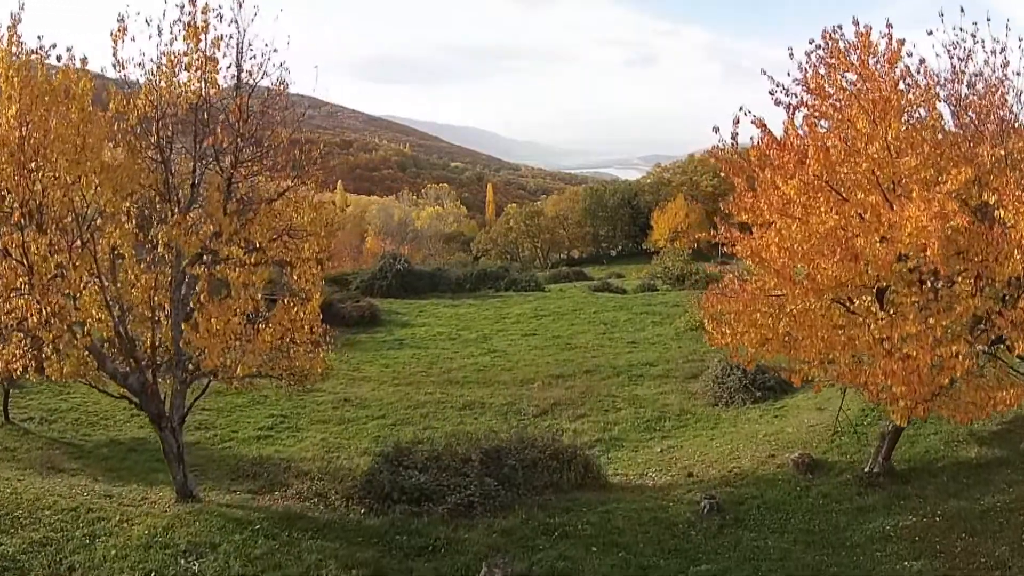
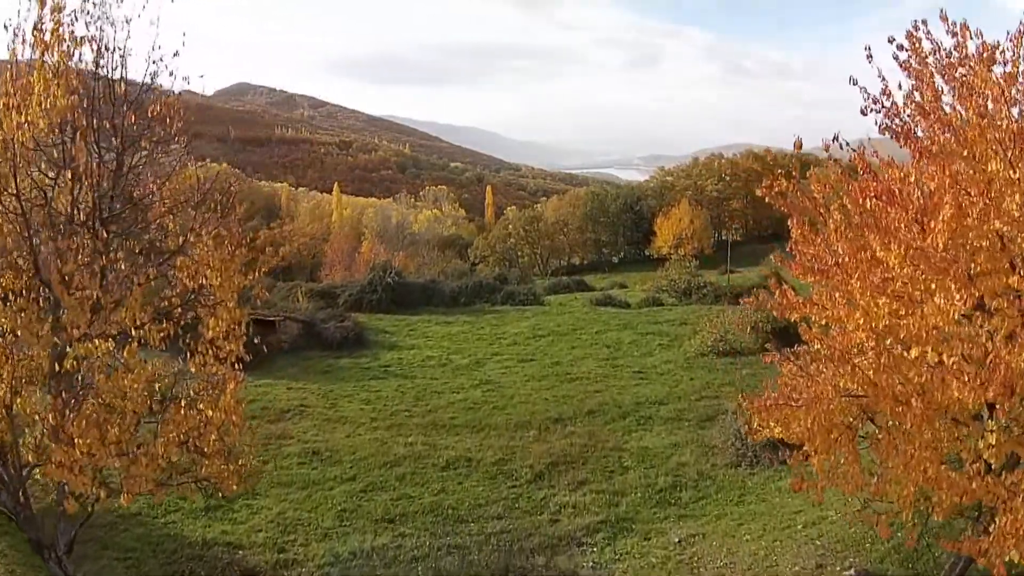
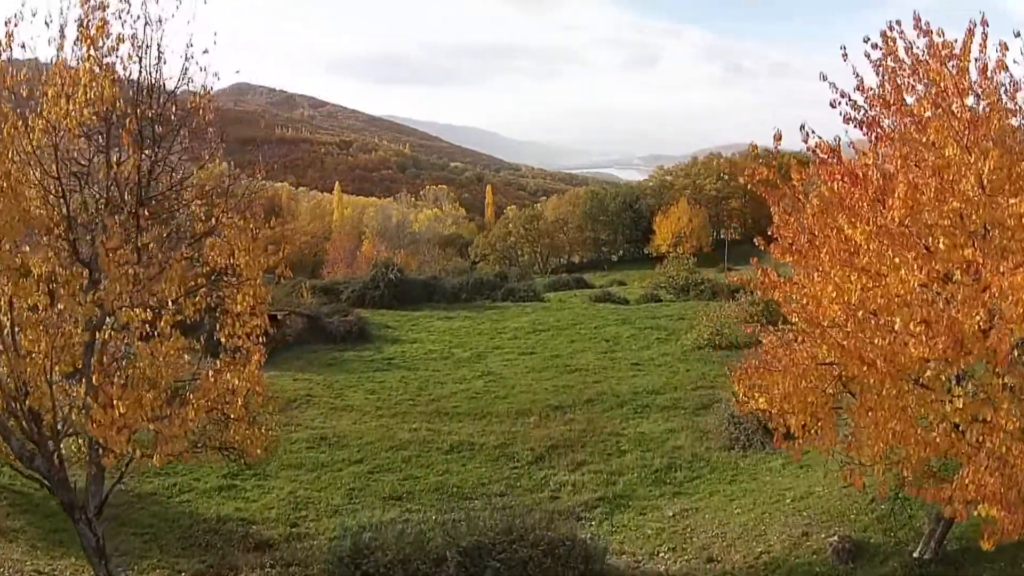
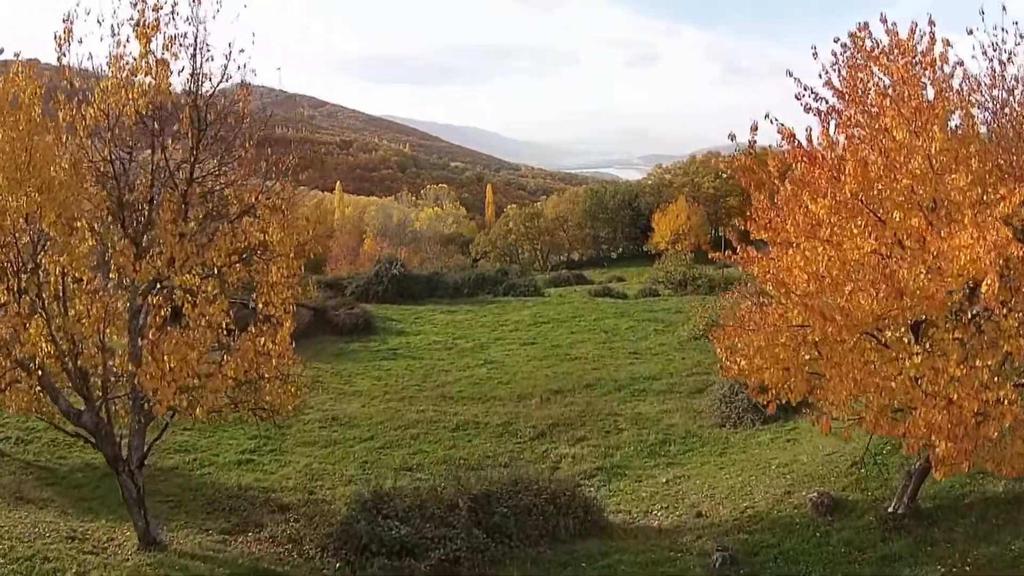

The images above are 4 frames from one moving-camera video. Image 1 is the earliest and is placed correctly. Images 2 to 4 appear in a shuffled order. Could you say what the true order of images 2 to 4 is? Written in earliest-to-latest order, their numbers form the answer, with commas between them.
4, 3, 2
